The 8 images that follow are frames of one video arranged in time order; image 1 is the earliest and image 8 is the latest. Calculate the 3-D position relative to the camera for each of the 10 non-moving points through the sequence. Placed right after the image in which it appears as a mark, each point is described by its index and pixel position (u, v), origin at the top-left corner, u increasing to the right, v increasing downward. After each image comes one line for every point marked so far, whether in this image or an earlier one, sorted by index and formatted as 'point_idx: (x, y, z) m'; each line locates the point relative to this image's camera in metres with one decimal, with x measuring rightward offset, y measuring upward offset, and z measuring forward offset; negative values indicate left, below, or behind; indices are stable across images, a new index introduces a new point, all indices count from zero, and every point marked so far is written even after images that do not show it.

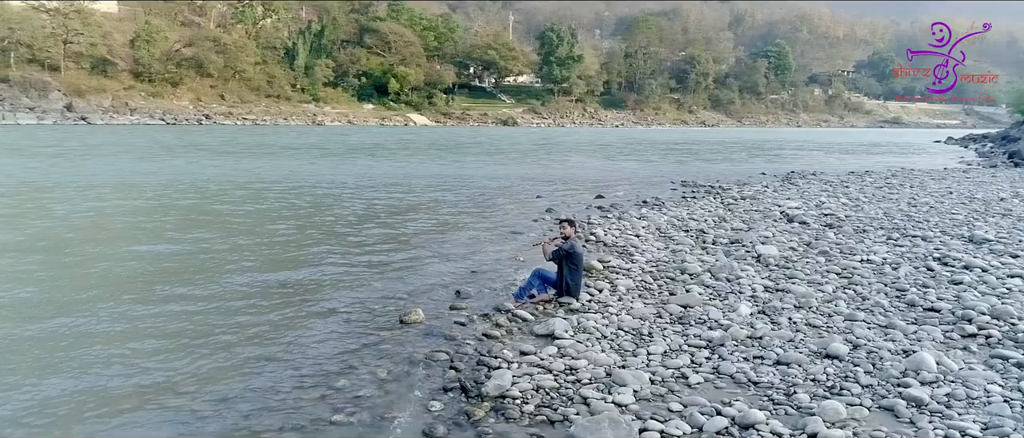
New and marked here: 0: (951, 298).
0: (+4.3, -0.8, +7.0) m
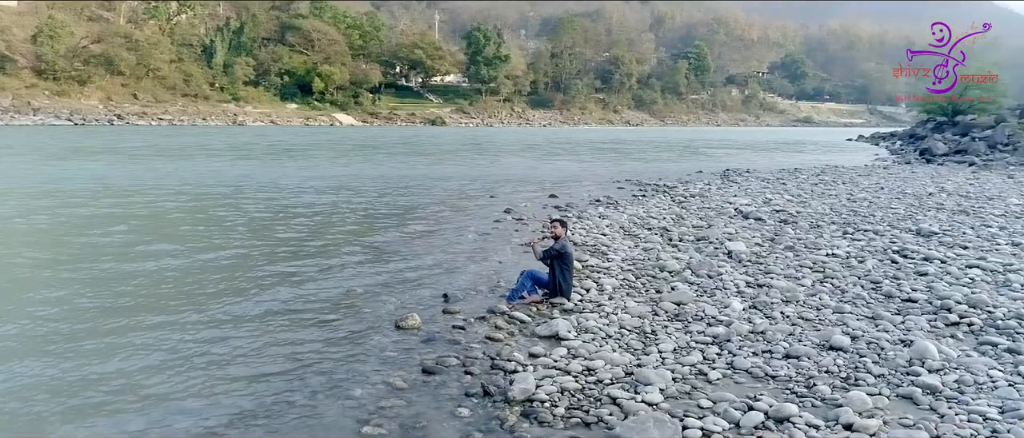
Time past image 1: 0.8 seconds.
0: (+4.2, -0.7, +7.3) m
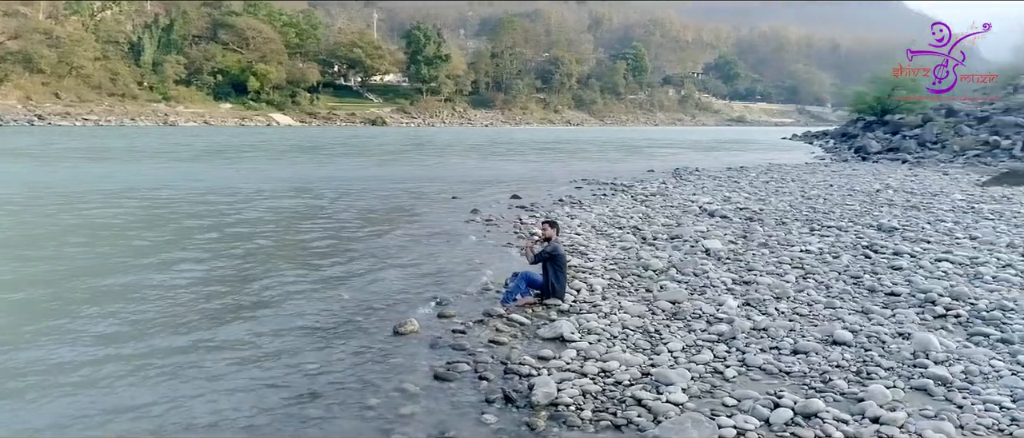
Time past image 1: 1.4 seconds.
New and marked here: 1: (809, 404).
0: (+4.2, -0.7, +7.6) m
1: (+1.9, -1.2, +4.5) m
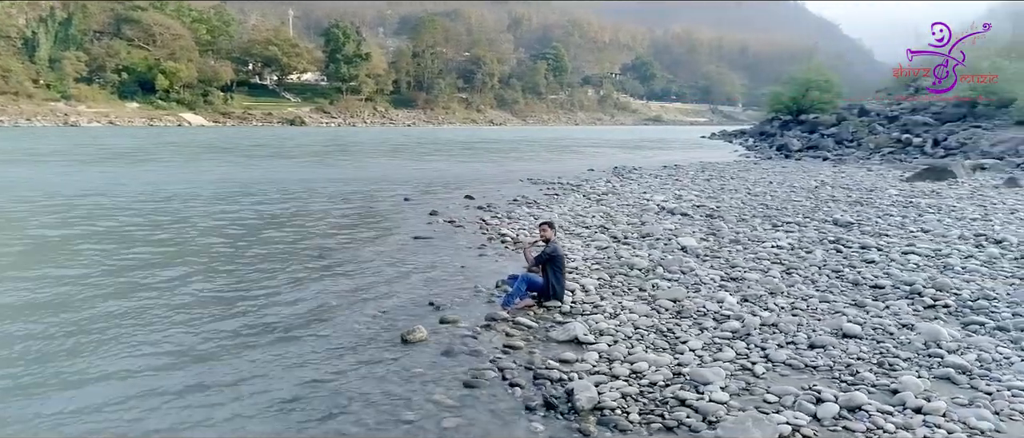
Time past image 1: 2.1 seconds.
0: (+4.1, -0.6, +8.0) m
1: (+2.2, -1.1, +4.6) m
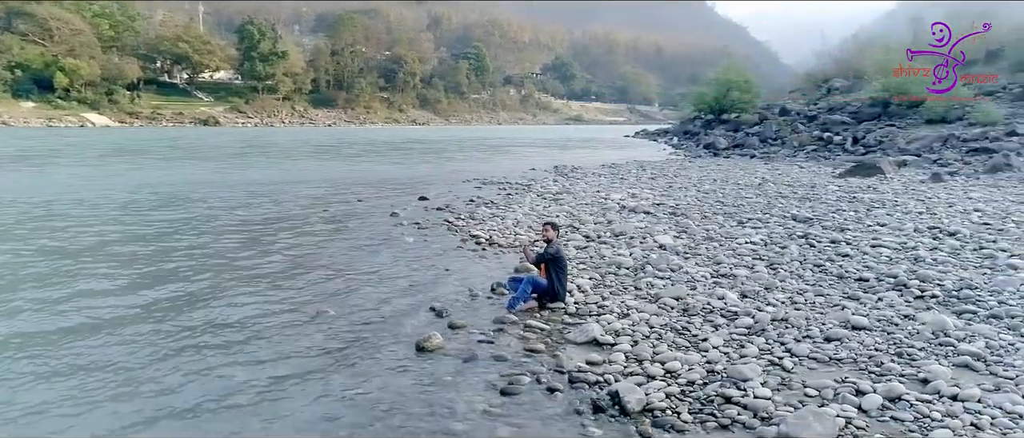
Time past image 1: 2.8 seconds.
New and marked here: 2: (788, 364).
0: (+4.1, -0.6, +8.3) m
1: (+2.5, -1.1, +4.8) m
2: (+2.1, -1.1, +5.4) m
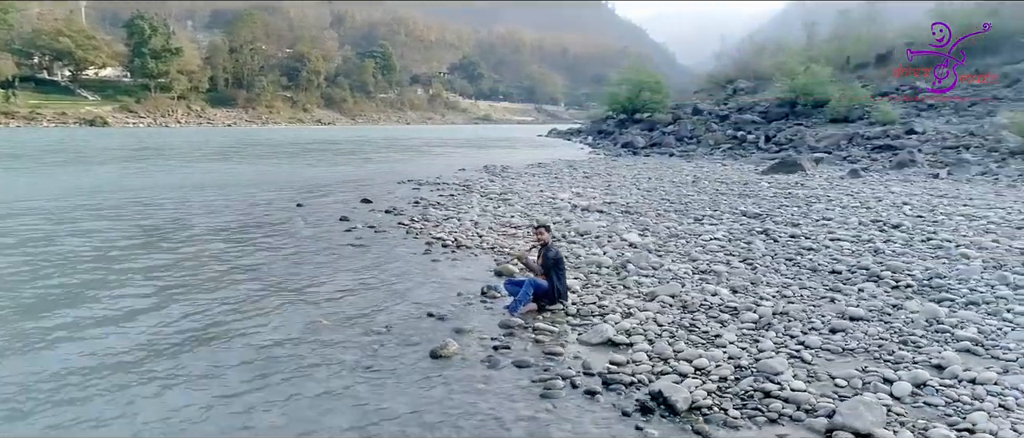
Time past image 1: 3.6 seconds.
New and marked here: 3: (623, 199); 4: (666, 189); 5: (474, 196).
0: (+3.9, -0.5, +8.8) m
1: (+2.8, -1.1, +5.0) m
2: (+2.3, -1.1, +5.6) m
3: (+2.4, +0.4, +15.7) m
4: (+3.8, +0.7, +17.5) m
5: (-0.9, +0.6, +17.8) m
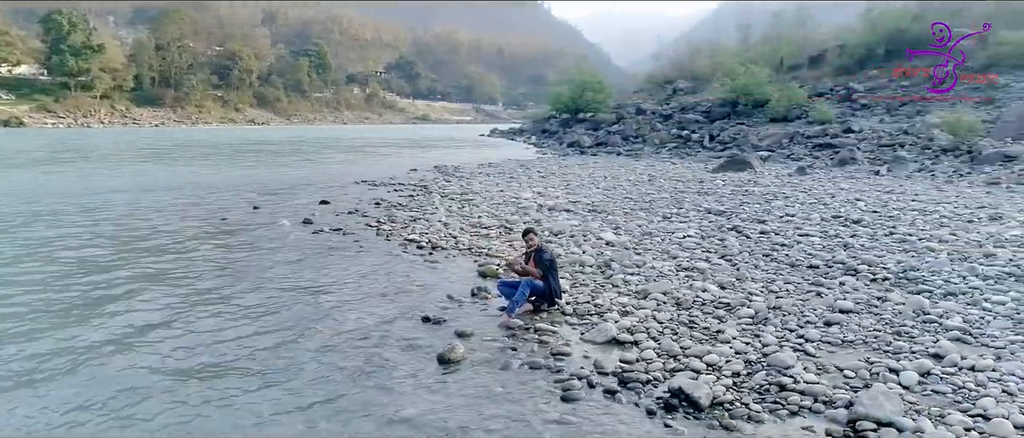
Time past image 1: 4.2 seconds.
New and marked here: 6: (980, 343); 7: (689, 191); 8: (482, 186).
0: (+3.7, -0.5, +9.0) m
1: (+3.0, -1.1, +5.2) m
2: (+2.4, -1.0, +5.8) m
3: (+1.6, +0.5, +15.9) m
4: (+2.8, +0.8, +17.8) m
5: (-1.9, +0.6, +17.6) m
6: (+3.8, -1.0, +5.7) m
7: (+4.0, +0.6, +16.4) m
8: (-0.7, +0.9, +19.8) m
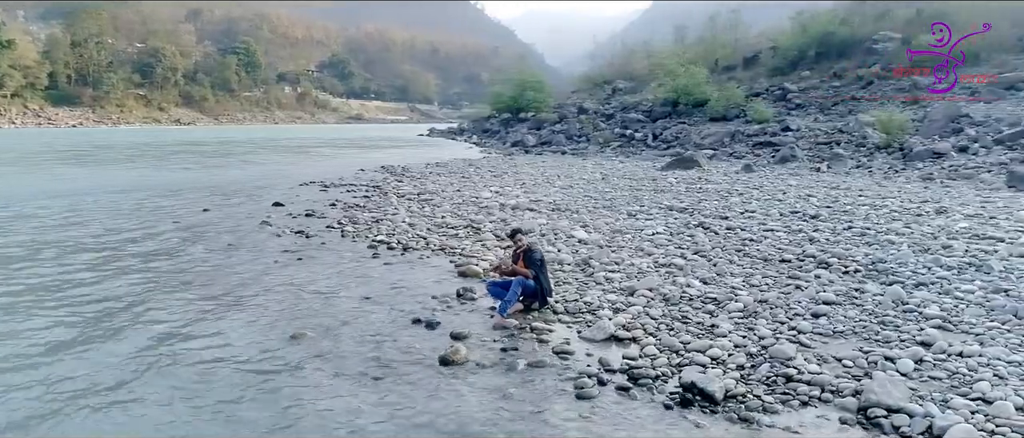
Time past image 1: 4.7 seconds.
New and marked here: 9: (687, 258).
0: (+3.4, -0.4, +9.3) m
1: (+3.1, -1.0, +5.5) m
2: (+2.4, -1.0, +5.9) m
3: (+0.7, +0.5, +15.9) m
4: (+1.8, +0.8, +17.9) m
5: (-2.9, +0.6, +17.4) m
6: (+3.8, -0.9, +6.0) m
7: (+3.1, +0.7, +16.7) m
8: (-1.9, +0.9, +19.7) m
9: (+2.2, -0.5, +9.1) m
